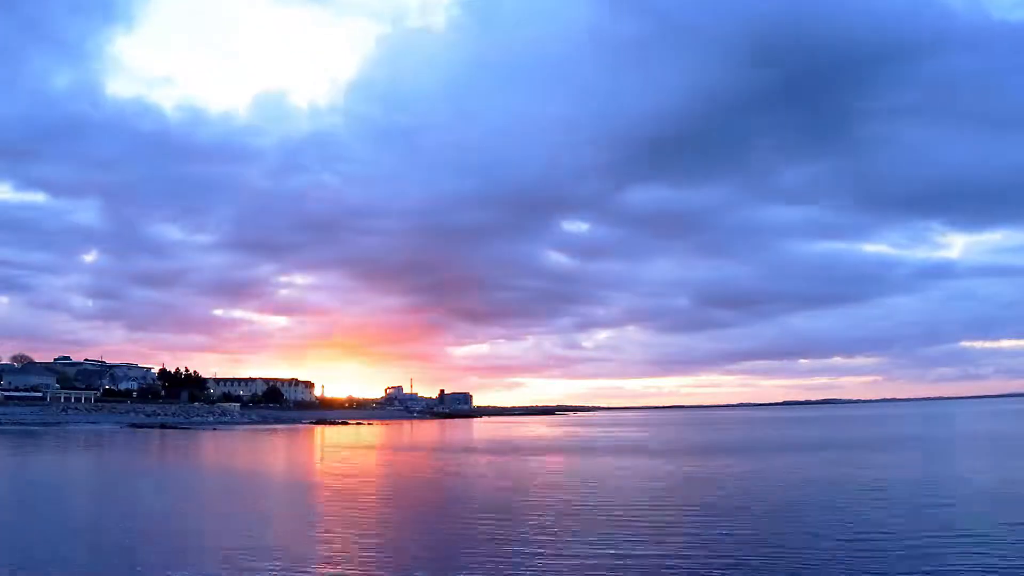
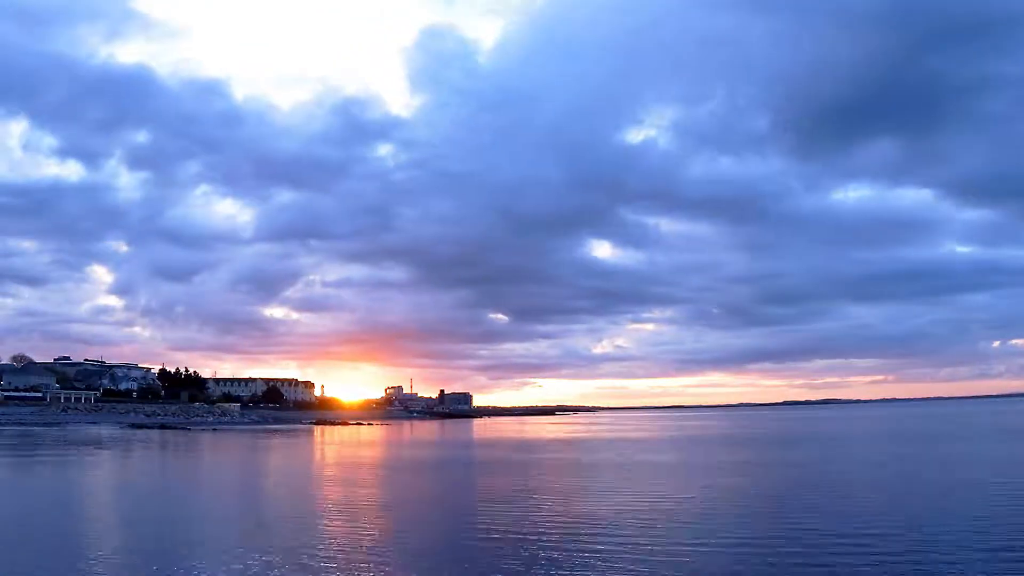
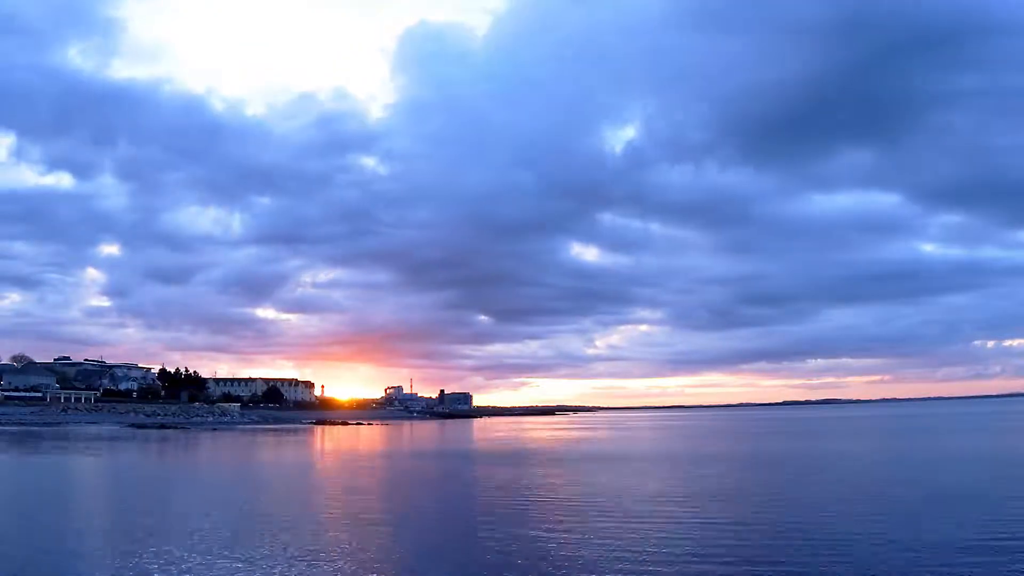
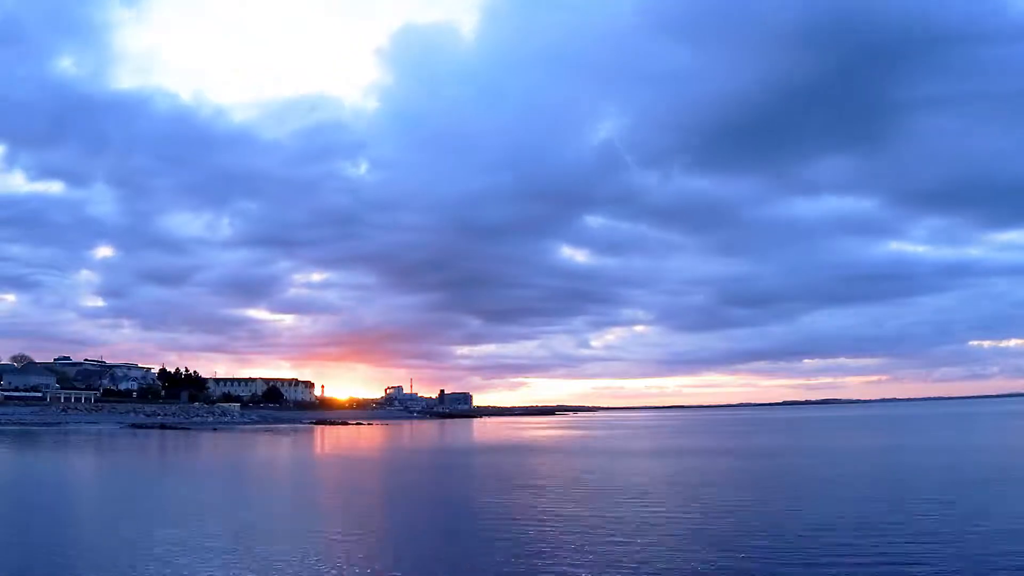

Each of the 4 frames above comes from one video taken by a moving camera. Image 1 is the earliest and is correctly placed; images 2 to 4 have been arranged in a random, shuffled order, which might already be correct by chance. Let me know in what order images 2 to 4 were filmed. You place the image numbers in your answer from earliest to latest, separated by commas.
4, 3, 2
